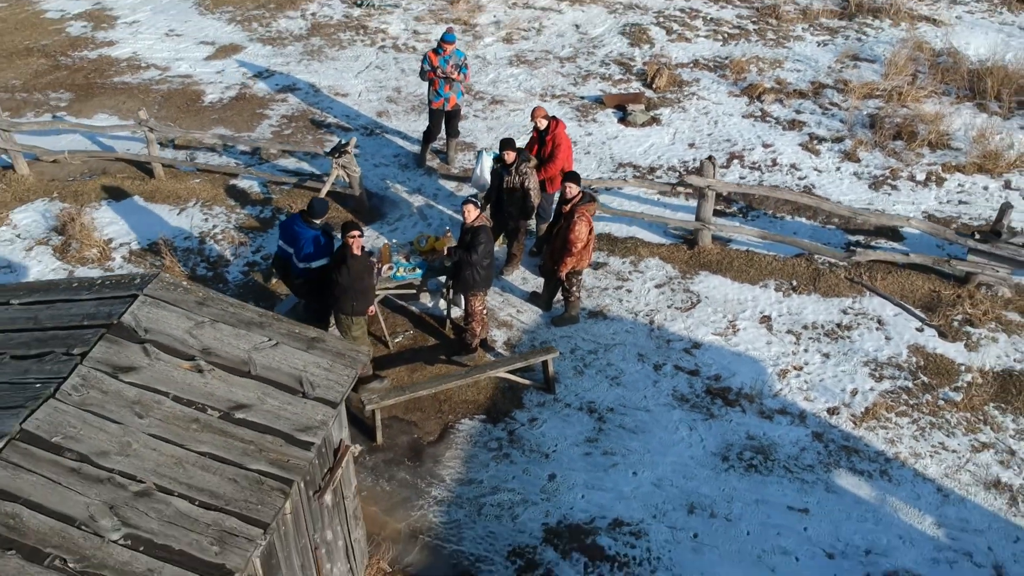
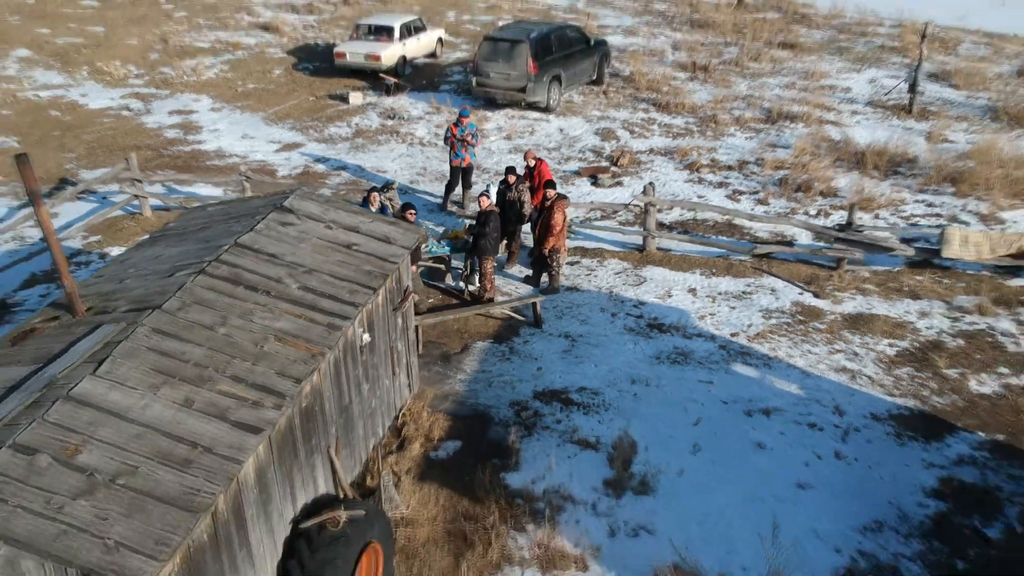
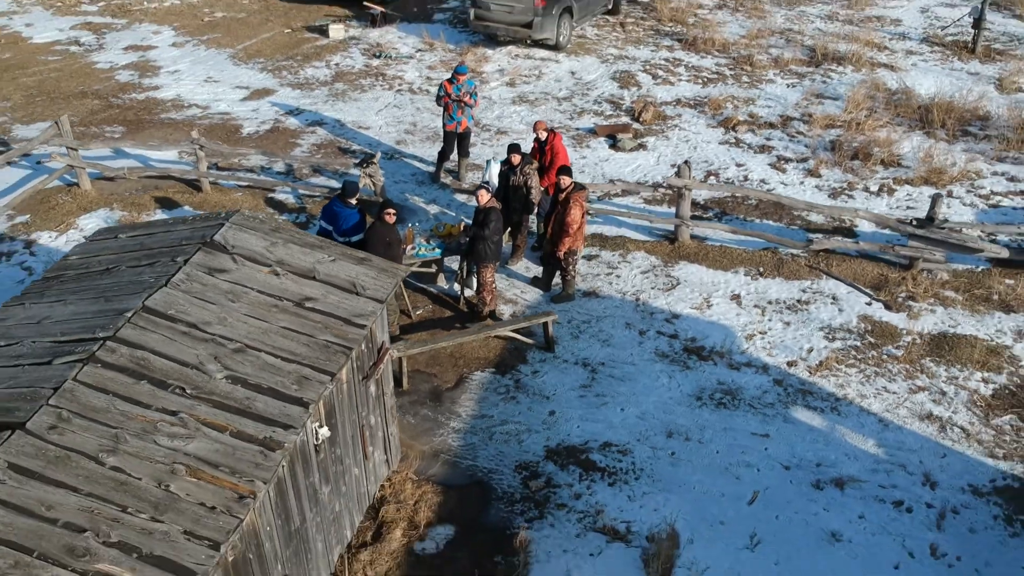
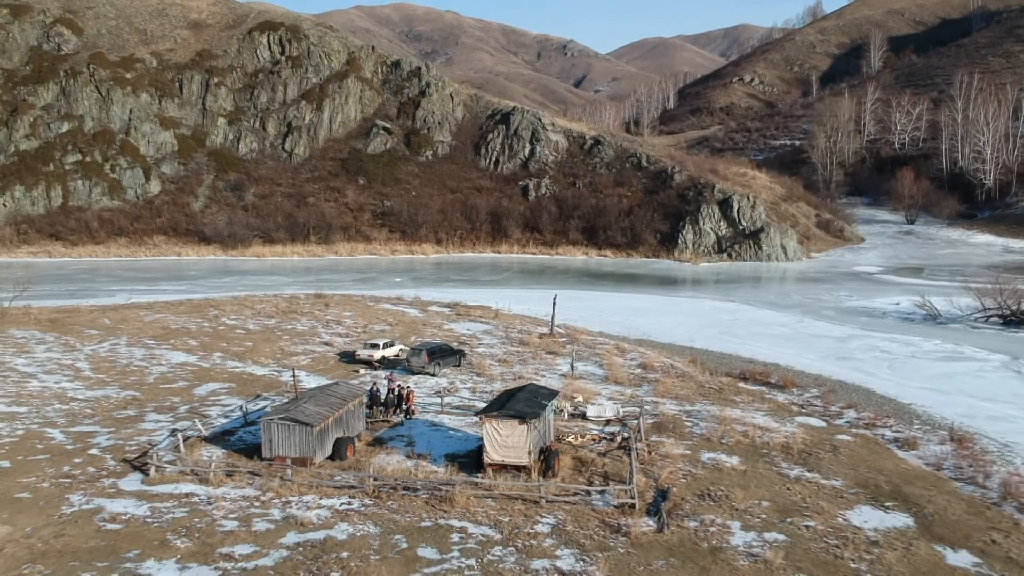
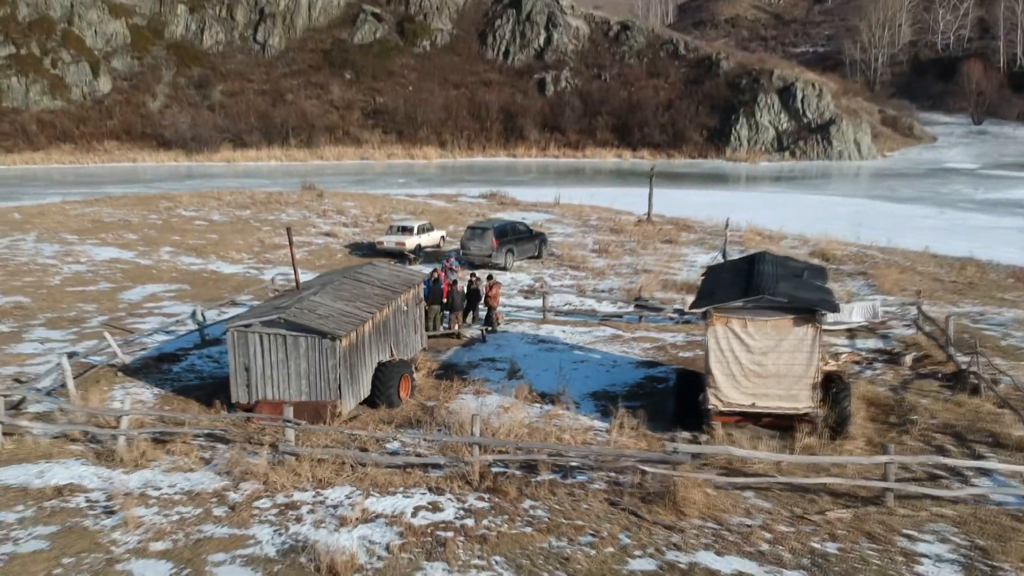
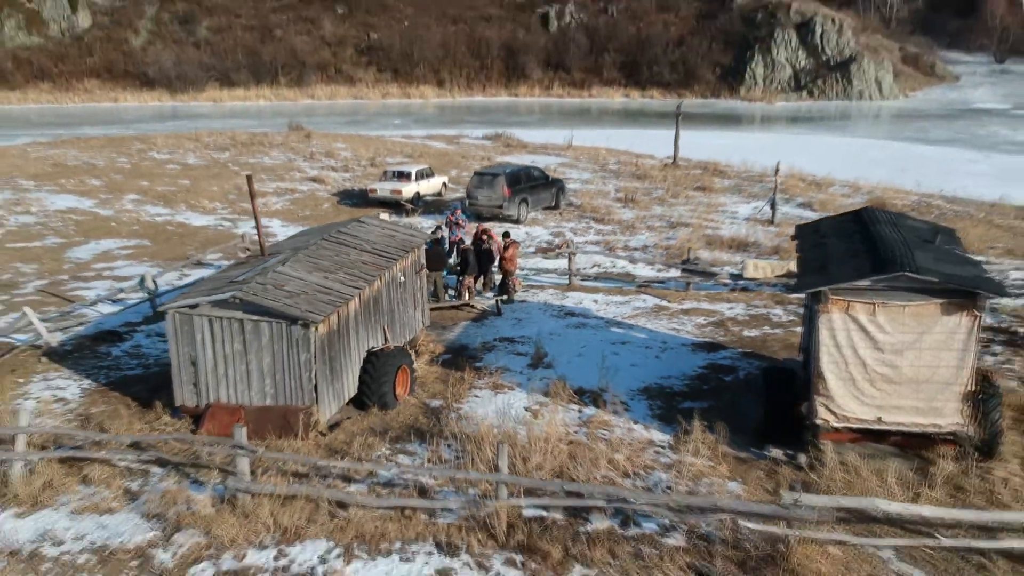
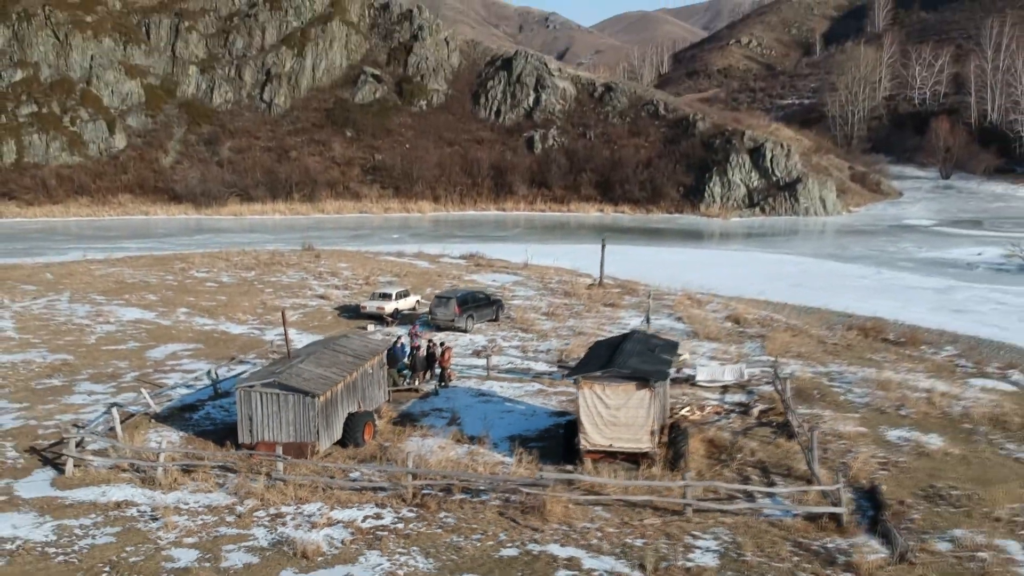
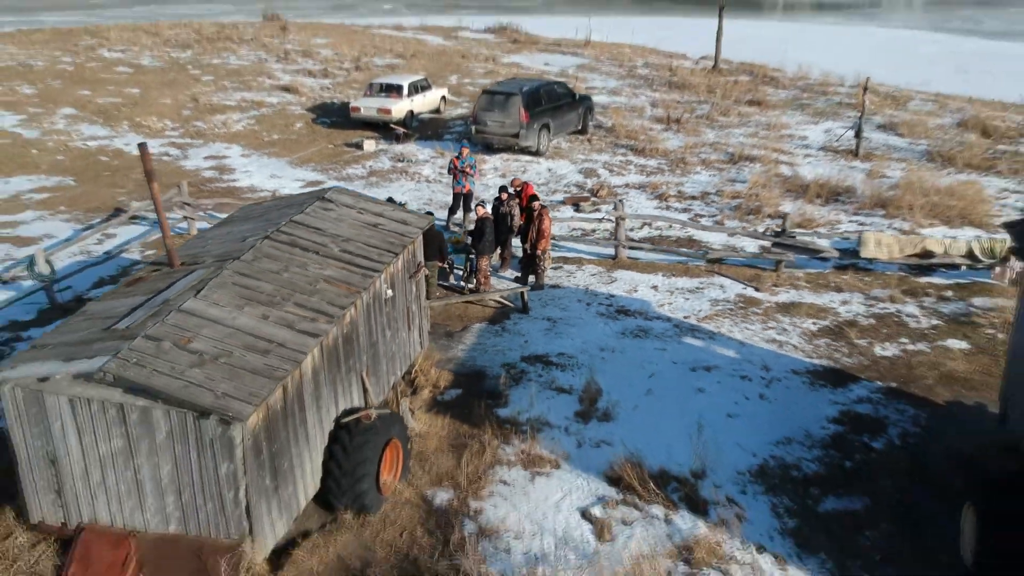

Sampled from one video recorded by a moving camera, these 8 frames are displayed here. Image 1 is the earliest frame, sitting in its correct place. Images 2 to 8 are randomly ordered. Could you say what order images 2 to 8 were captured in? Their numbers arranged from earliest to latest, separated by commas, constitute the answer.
3, 2, 8, 6, 5, 7, 4
